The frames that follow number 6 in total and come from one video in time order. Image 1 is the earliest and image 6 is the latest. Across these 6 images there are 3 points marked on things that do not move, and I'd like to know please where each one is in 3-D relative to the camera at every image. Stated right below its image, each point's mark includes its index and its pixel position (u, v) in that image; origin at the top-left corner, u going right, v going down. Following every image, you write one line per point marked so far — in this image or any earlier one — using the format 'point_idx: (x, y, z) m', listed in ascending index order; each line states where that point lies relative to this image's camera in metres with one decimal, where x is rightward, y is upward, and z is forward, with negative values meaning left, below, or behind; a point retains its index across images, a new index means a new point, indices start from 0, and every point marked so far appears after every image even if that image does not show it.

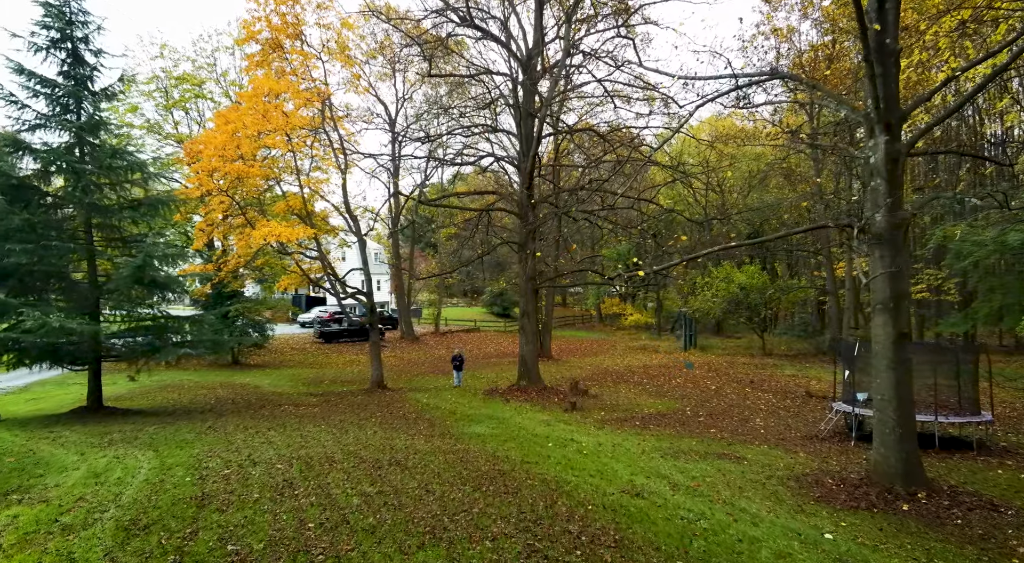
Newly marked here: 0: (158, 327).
0: (-6.6, -0.8, +12.2) m
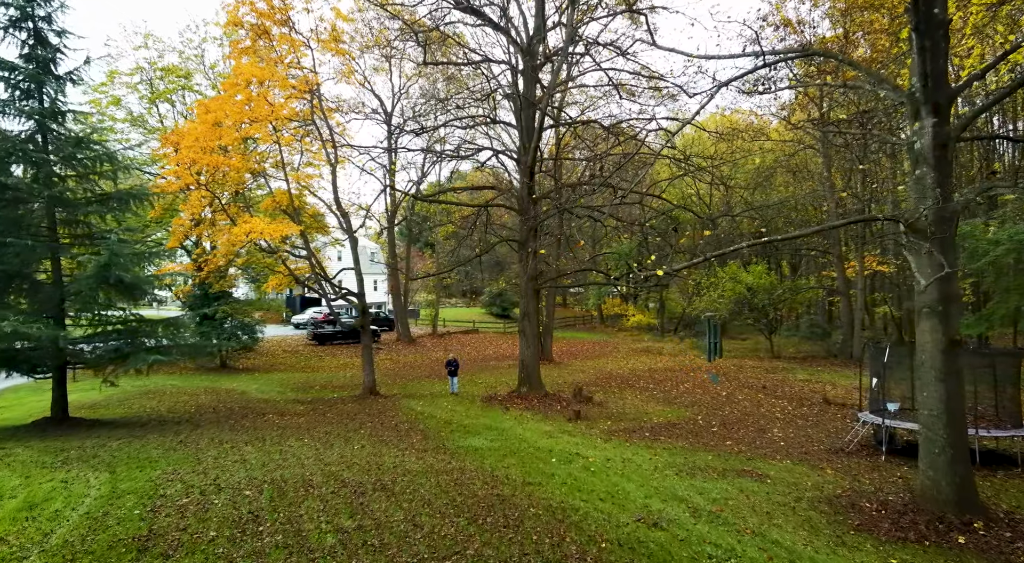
0: (-6.6, -0.8, +11.3) m
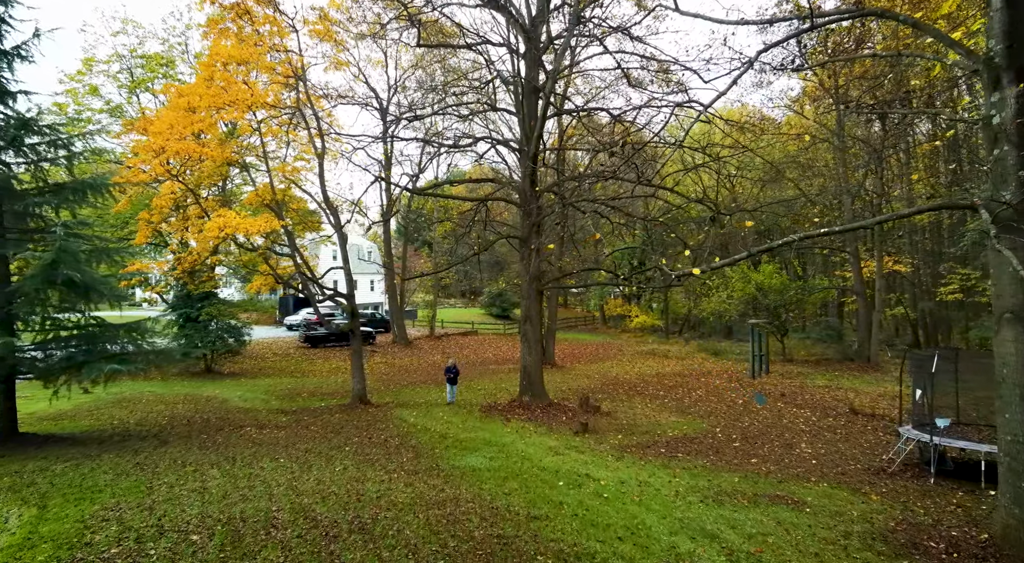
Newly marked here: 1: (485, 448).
0: (-6.6, -0.8, +10.2) m
1: (-0.5, -2.7, +10.6) m
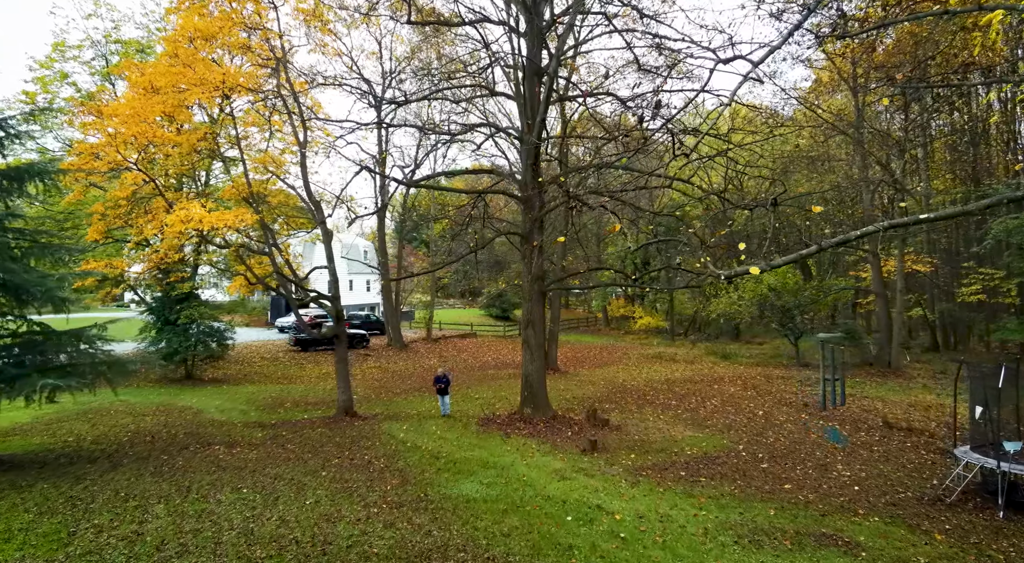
0: (-6.6, -0.9, +8.9) m
1: (-0.5, -2.7, +9.4) m
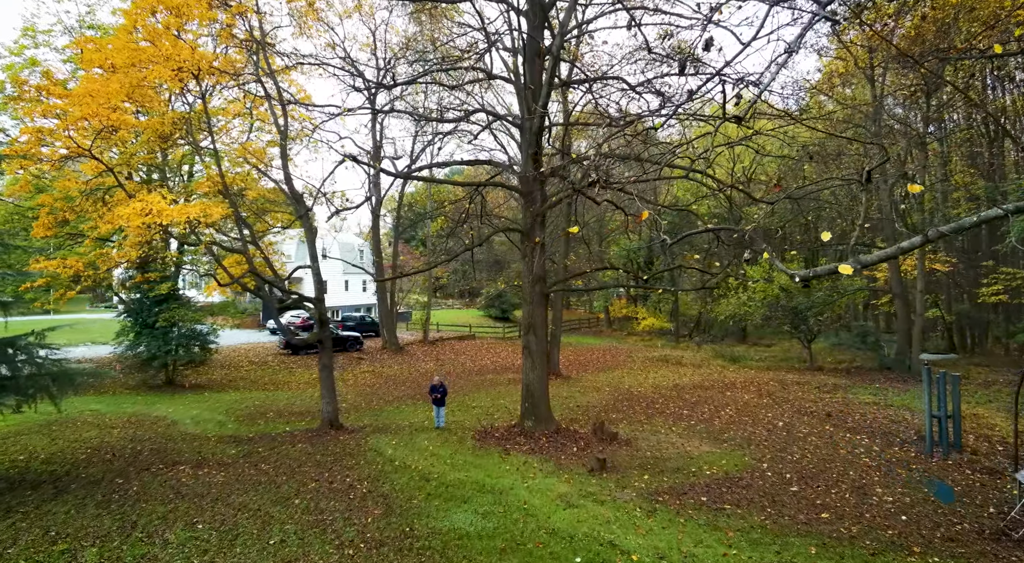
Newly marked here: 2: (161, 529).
0: (-6.6, -0.9, +7.8) m
1: (-0.5, -2.8, +8.3) m
2: (-3.5, -2.5, +6.5) m
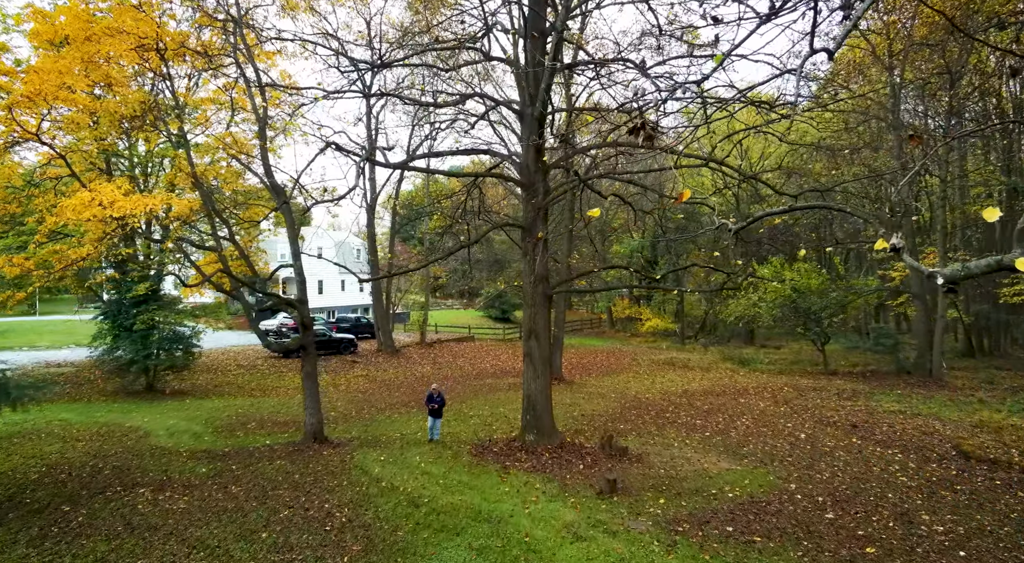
0: (-6.6, -0.9, +6.8) m
1: (-0.5, -2.8, +7.3) m
2: (-3.5, -2.5, +5.5) m
